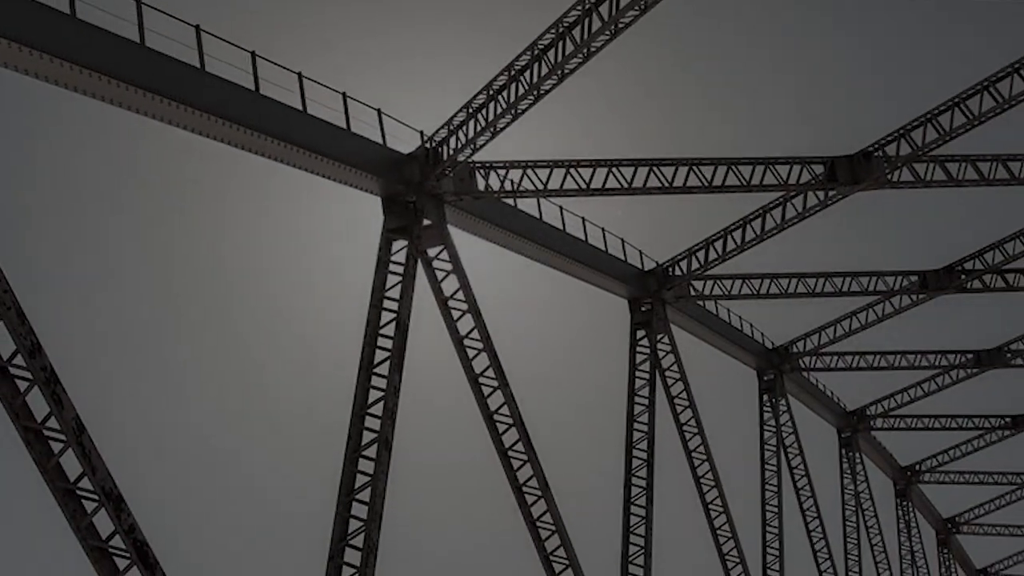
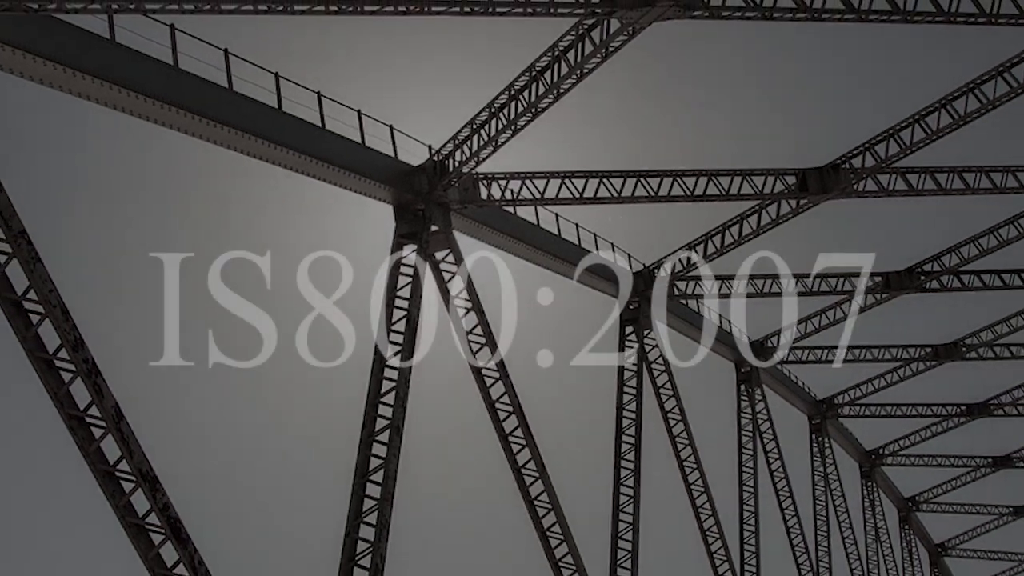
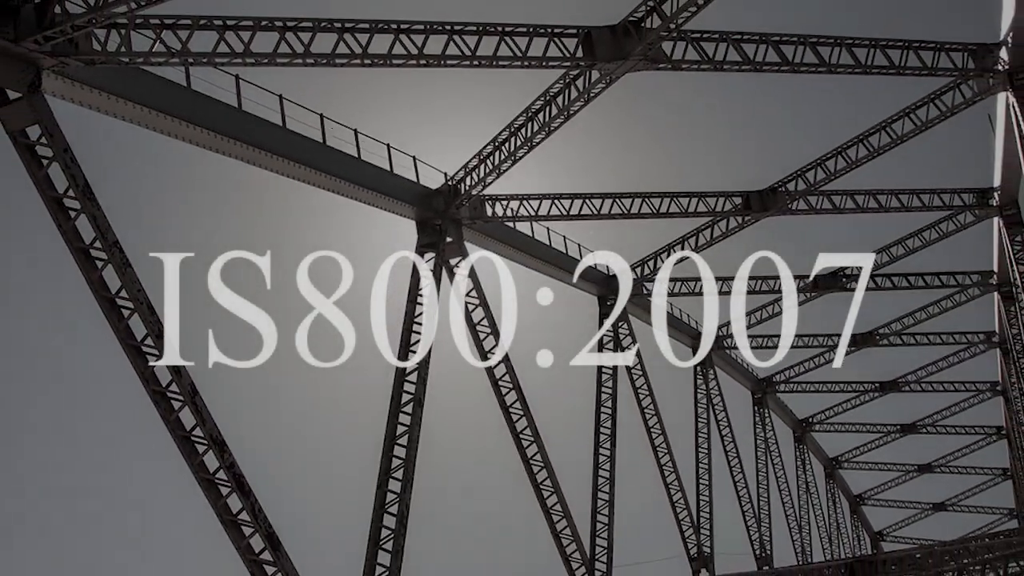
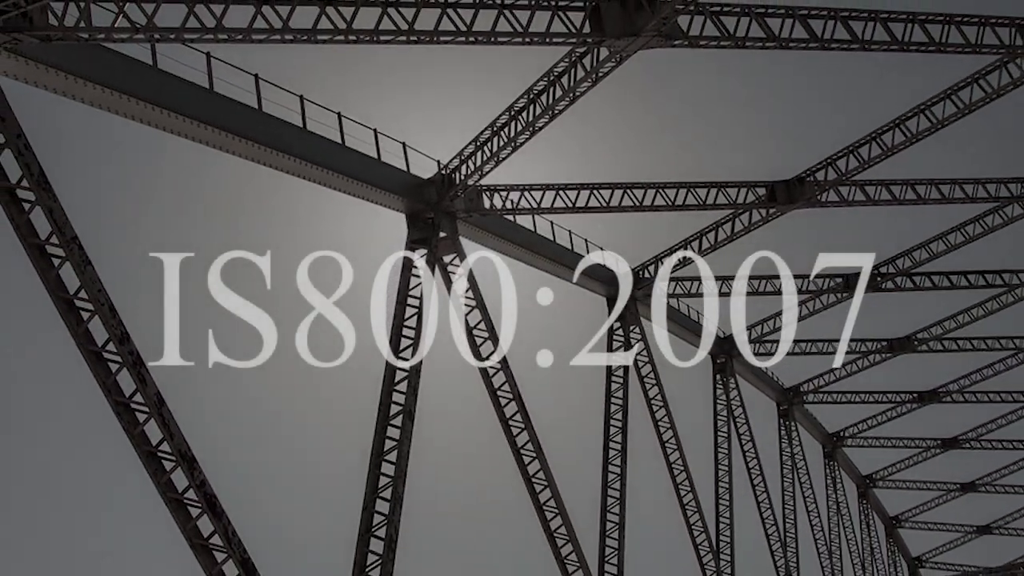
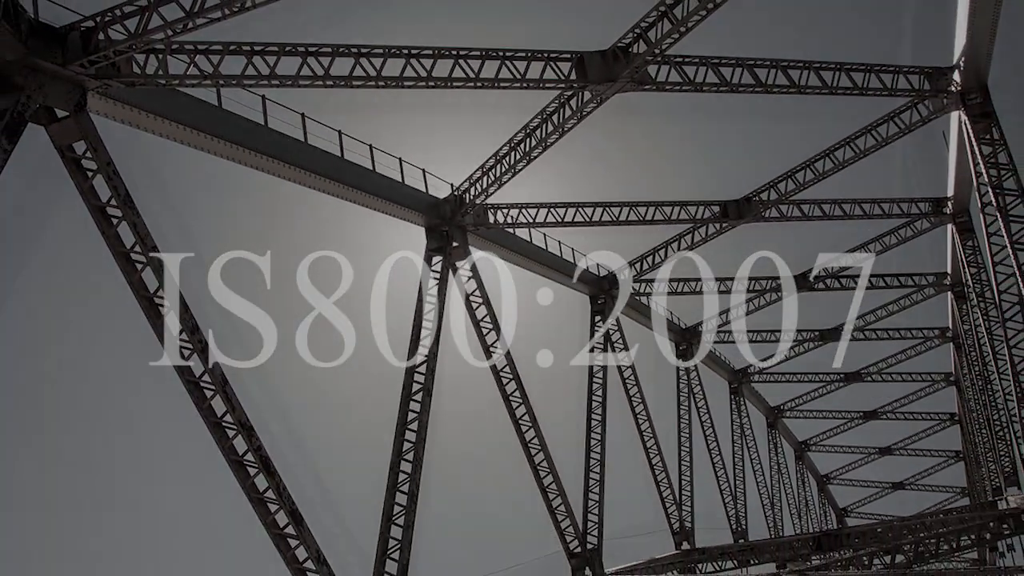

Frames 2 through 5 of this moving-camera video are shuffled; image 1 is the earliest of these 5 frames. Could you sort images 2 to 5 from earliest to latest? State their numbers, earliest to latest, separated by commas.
2, 4, 3, 5
